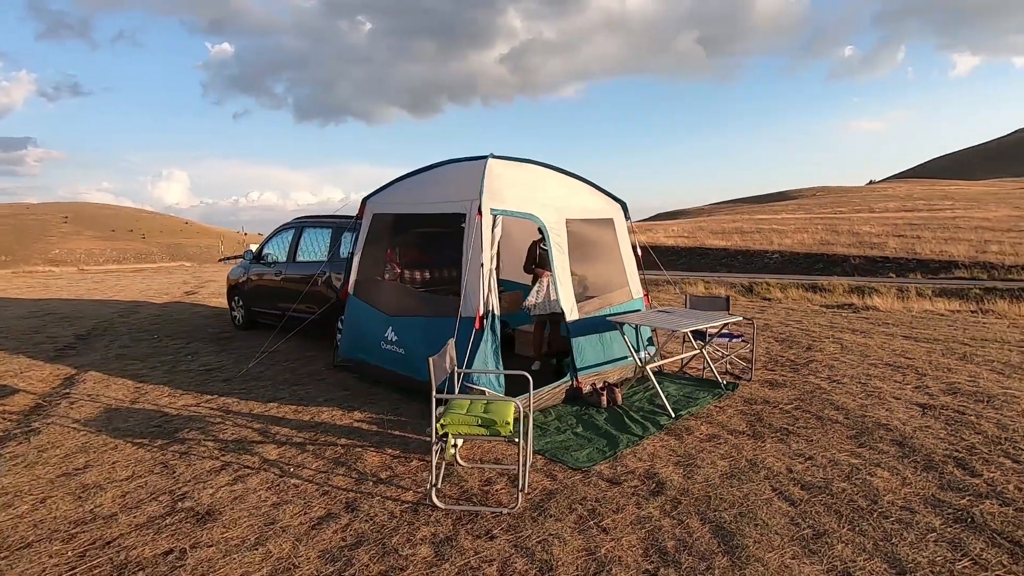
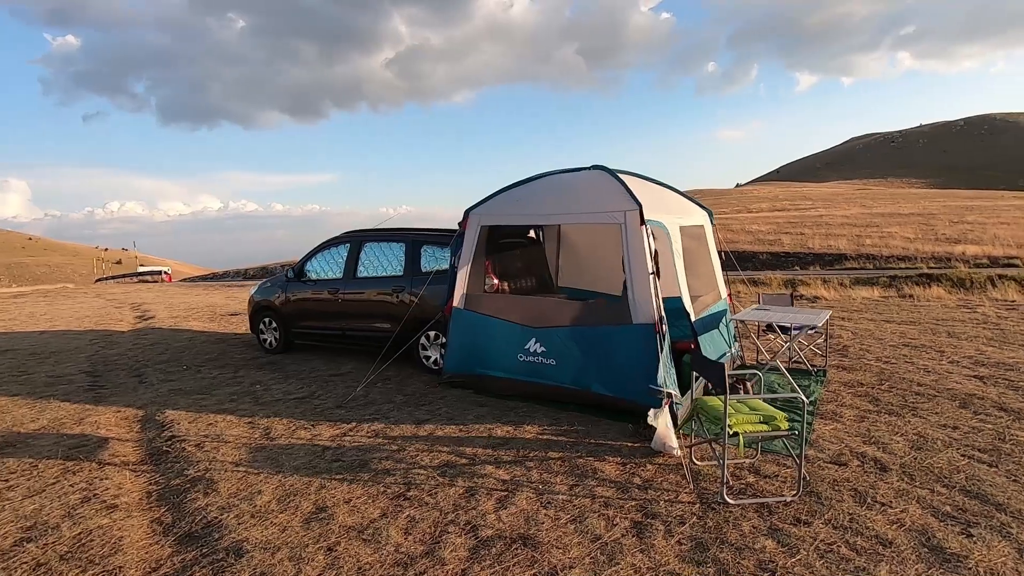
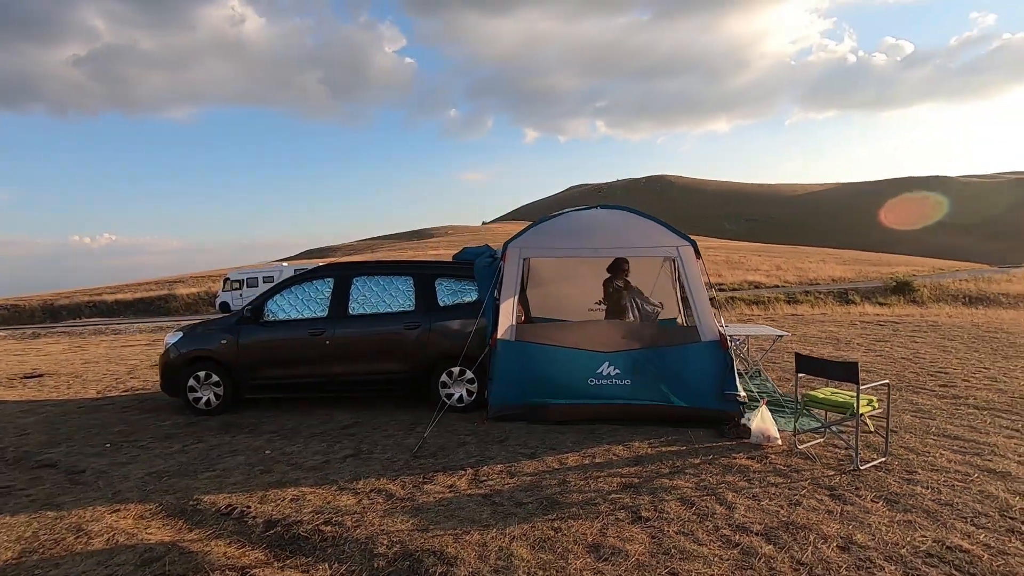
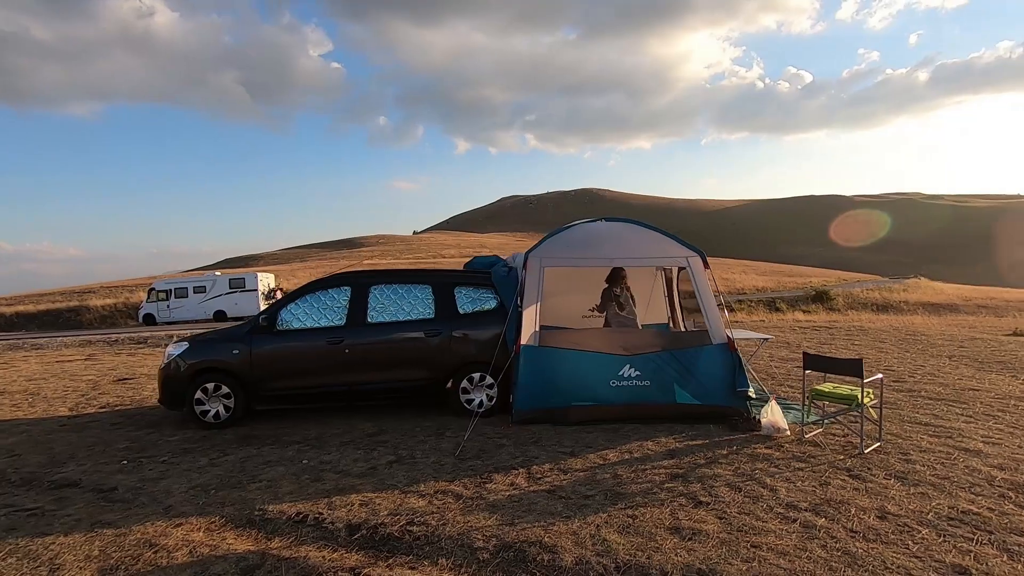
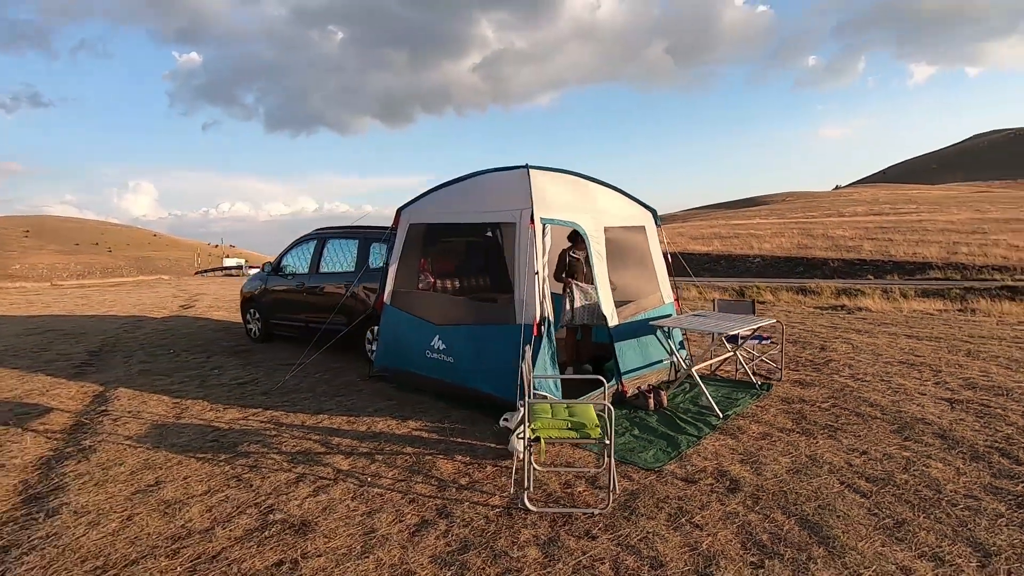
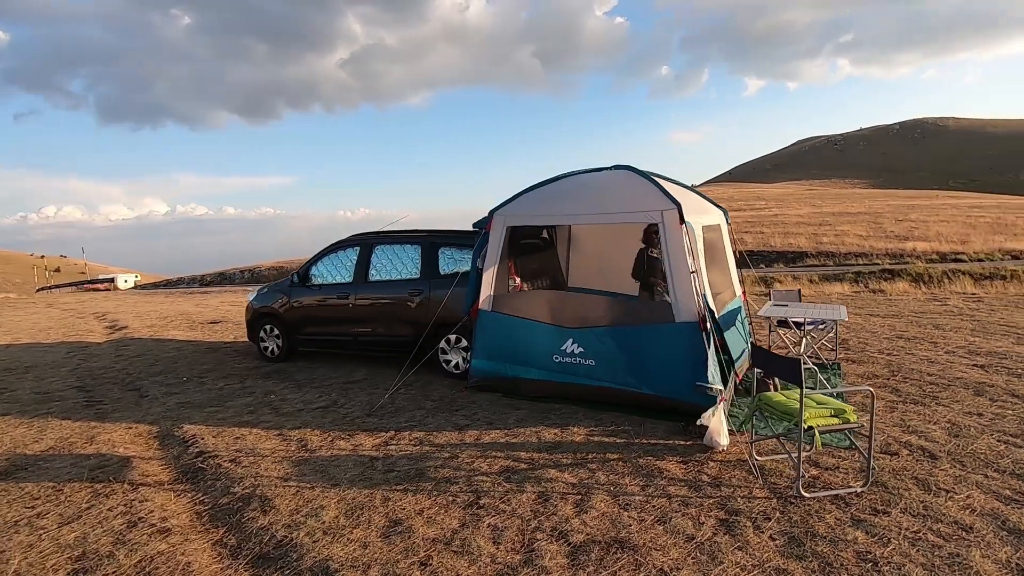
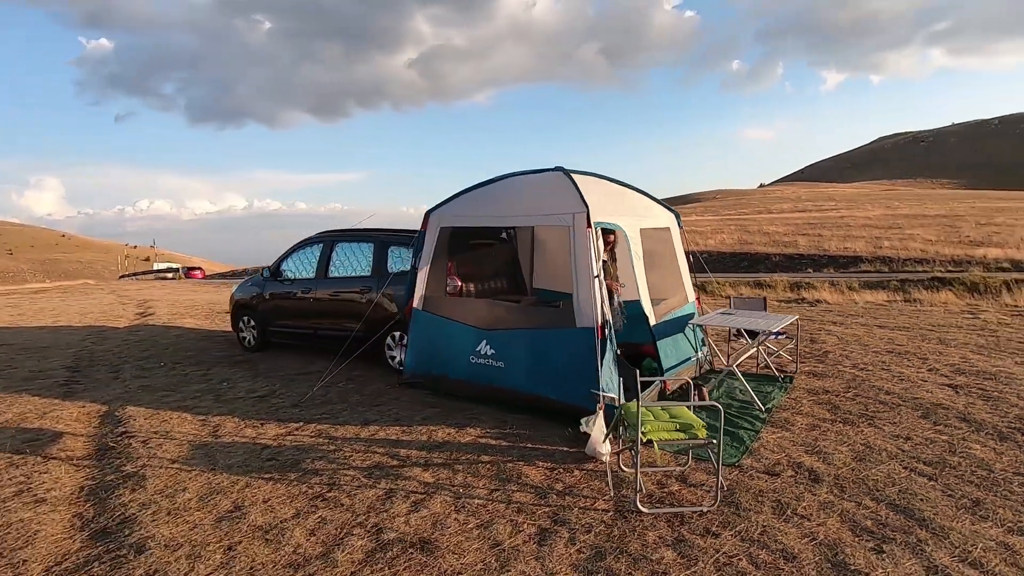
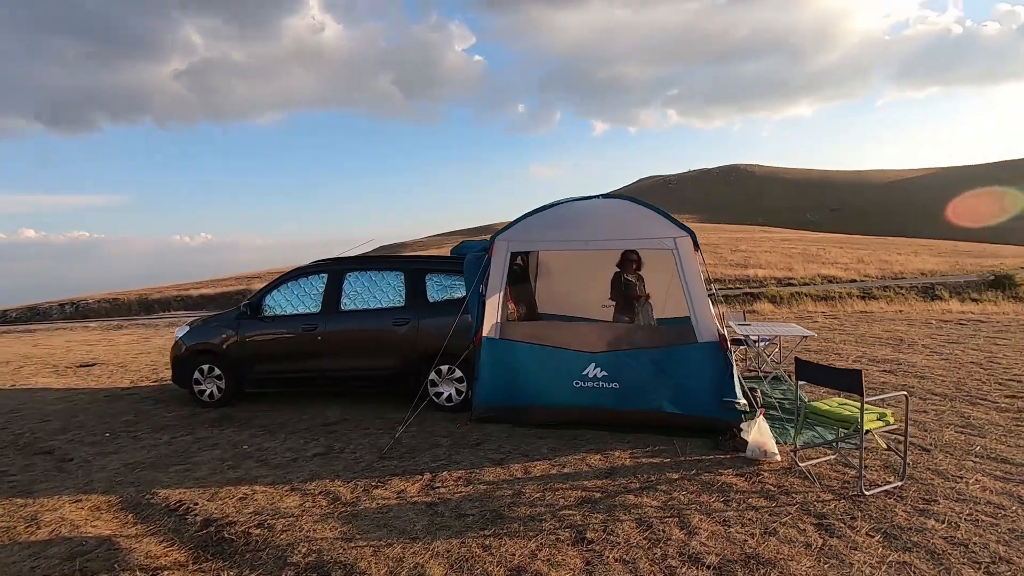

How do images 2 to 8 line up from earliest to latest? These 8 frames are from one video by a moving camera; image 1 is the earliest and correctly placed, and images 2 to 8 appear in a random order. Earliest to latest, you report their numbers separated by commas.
5, 7, 2, 6, 8, 3, 4
